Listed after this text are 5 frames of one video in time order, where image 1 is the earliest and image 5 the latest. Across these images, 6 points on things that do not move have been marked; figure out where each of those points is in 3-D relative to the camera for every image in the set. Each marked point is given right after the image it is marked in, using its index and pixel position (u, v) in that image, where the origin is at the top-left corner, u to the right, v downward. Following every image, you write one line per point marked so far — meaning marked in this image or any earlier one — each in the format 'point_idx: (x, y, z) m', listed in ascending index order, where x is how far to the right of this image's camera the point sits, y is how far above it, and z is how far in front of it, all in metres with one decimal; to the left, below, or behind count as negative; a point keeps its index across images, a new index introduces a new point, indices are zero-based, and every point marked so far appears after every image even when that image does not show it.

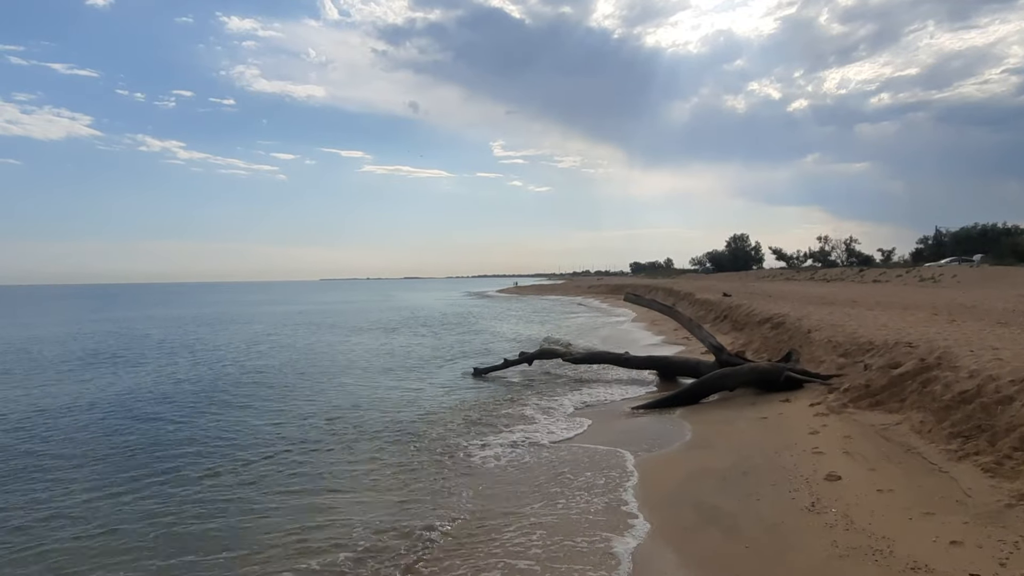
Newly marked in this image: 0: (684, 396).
0: (+2.8, -1.8, +9.5) m
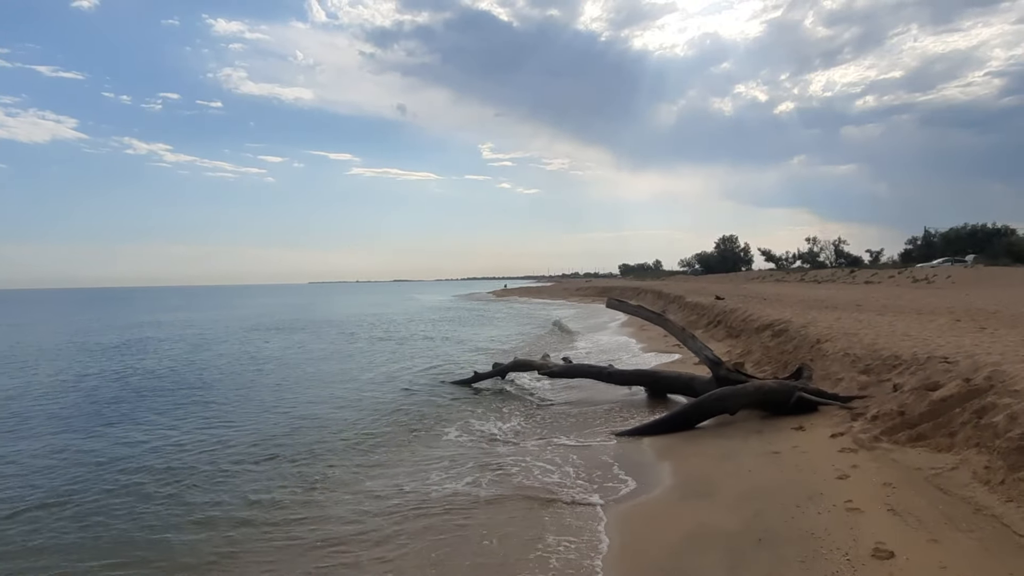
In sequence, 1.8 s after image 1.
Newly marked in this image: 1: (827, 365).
0: (+2.3, -1.9, +8.1) m
1: (+4.8, -1.2, +8.7) m
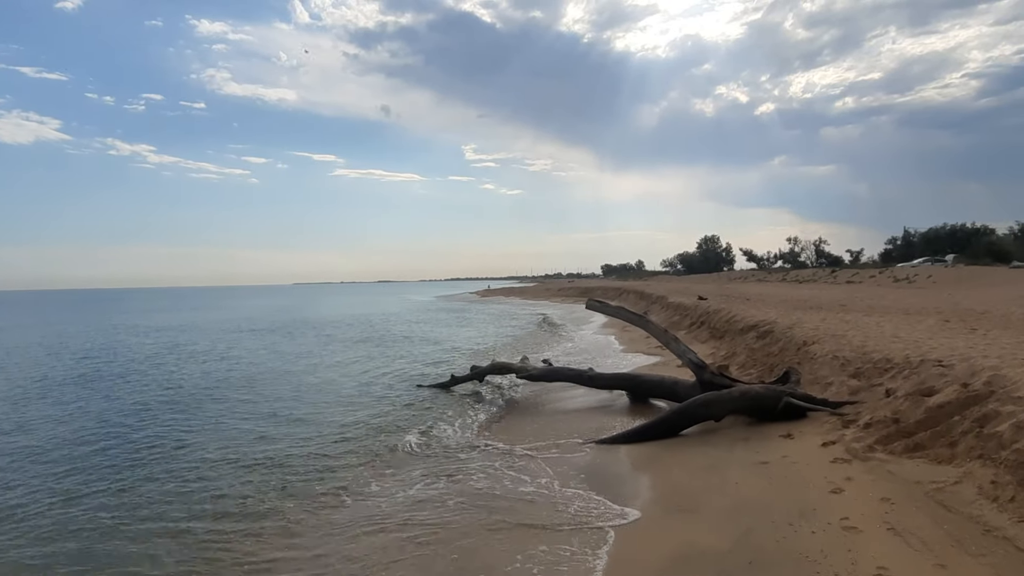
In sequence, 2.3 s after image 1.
0: (+1.9, -1.9, +7.6) m
1: (+4.4, -1.2, +8.3) m
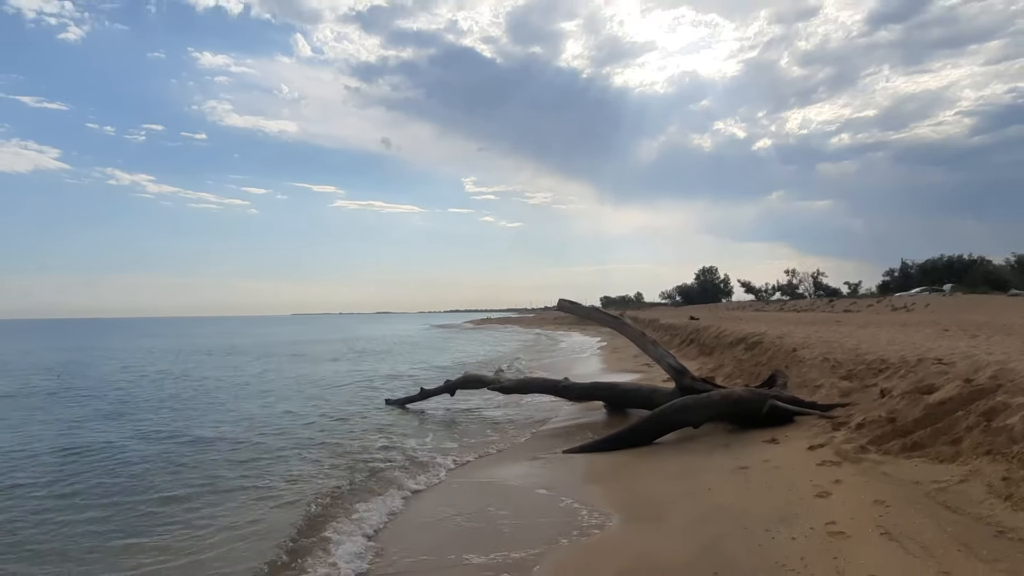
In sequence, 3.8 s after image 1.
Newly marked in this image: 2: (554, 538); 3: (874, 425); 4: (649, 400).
0: (+1.4, -1.8, +6.9) m
1: (+3.9, -1.1, +7.7) m
2: (+0.4, -2.0, +4.6) m
3: (+3.4, -1.3, +5.4) m
4: (+2.0, -1.7, +8.5) m
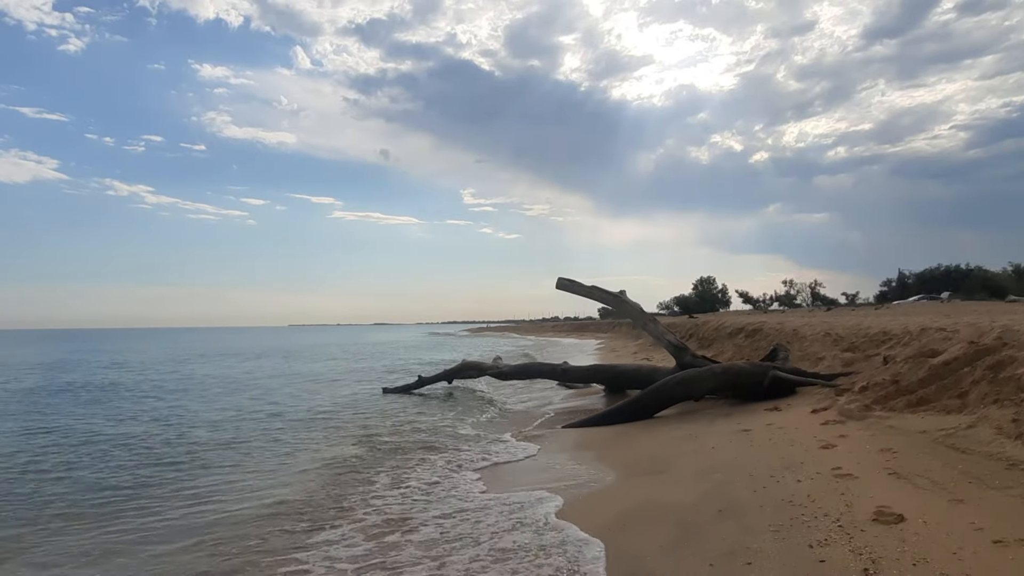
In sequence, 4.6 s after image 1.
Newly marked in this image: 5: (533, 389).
0: (+1.4, -1.4, +6.8) m
1: (+3.9, -0.8, +7.6) m
2: (+0.4, -1.6, +4.5) m
3: (+3.4, -0.9, +5.3) m
4: (+2.0, -1.4, +8.4) m
5: (+0.5, -2.1, +11.7) m
